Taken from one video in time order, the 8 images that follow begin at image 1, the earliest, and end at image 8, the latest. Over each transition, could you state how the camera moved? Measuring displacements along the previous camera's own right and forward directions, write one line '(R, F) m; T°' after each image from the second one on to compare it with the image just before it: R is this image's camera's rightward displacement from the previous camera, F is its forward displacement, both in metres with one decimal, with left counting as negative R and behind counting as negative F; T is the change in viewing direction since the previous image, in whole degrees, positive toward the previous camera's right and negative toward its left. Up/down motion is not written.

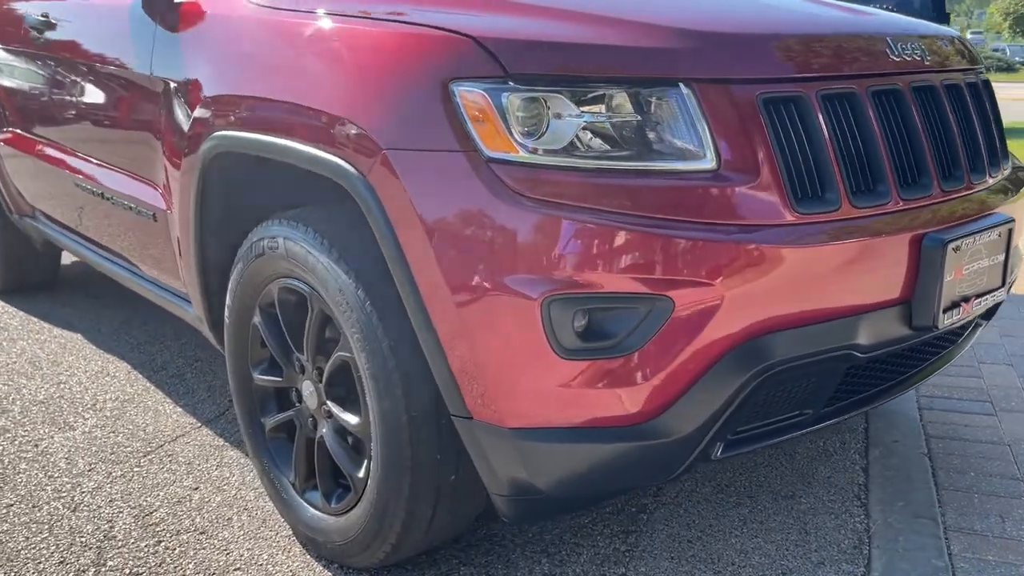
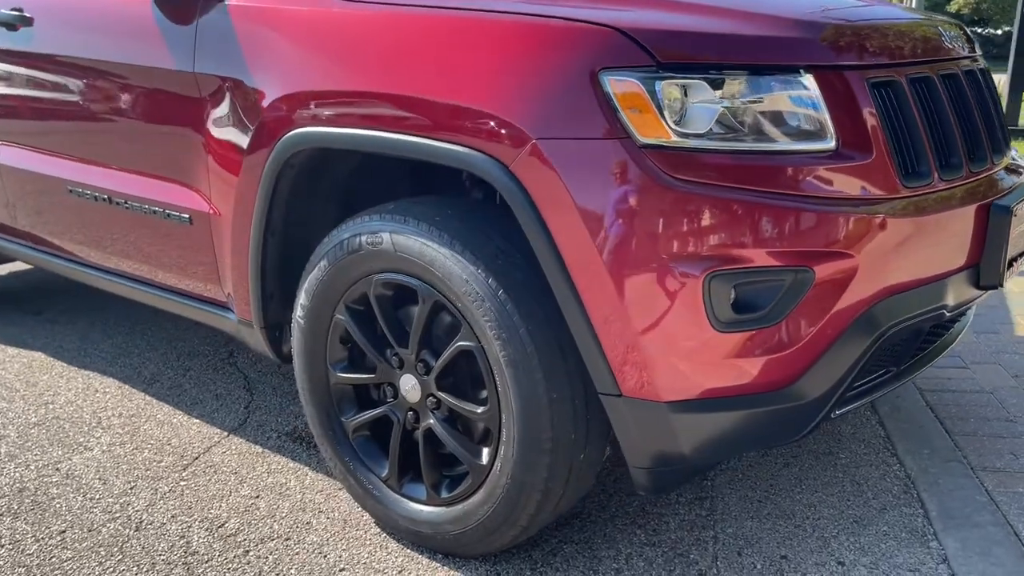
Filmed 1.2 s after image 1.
(-0.6, 0.0) m; +9°
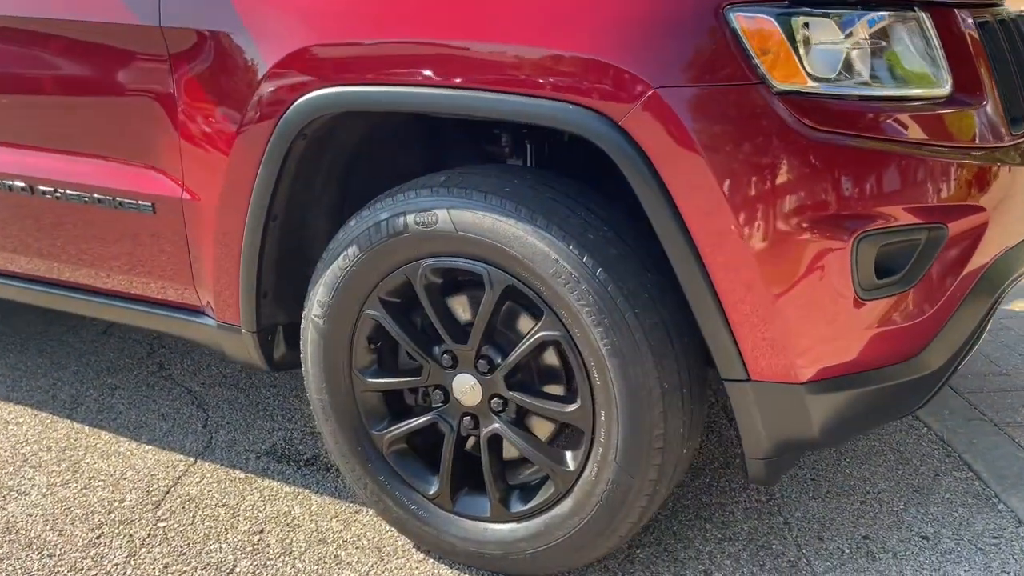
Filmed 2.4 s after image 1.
(-0.5, +0.3) m; +10°
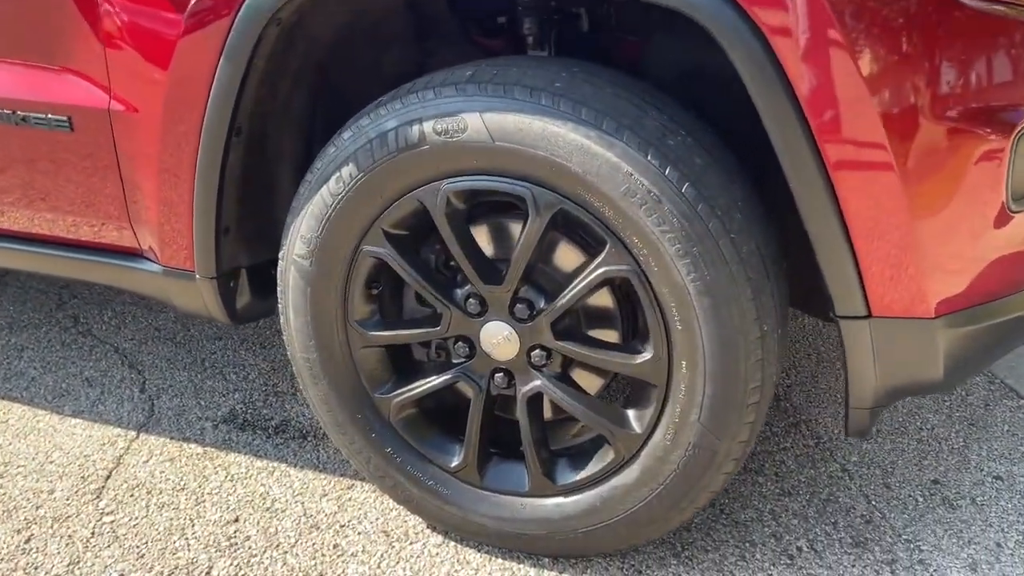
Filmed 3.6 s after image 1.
(-0.2, +0.4) m; +6°
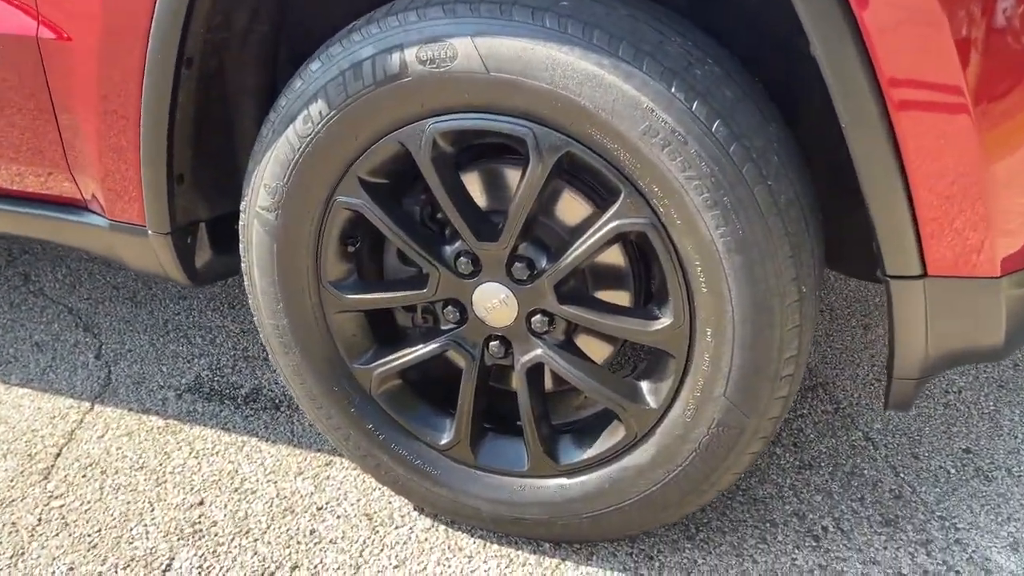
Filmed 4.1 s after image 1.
(0.0, +0.2) m; +1°
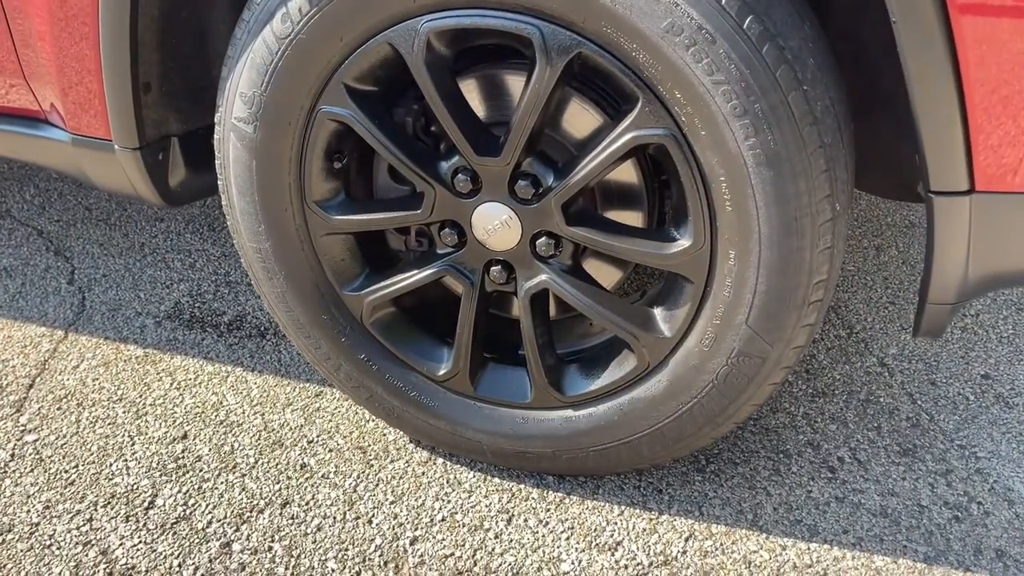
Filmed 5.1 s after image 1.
(0.0, +0.1) m; +1°
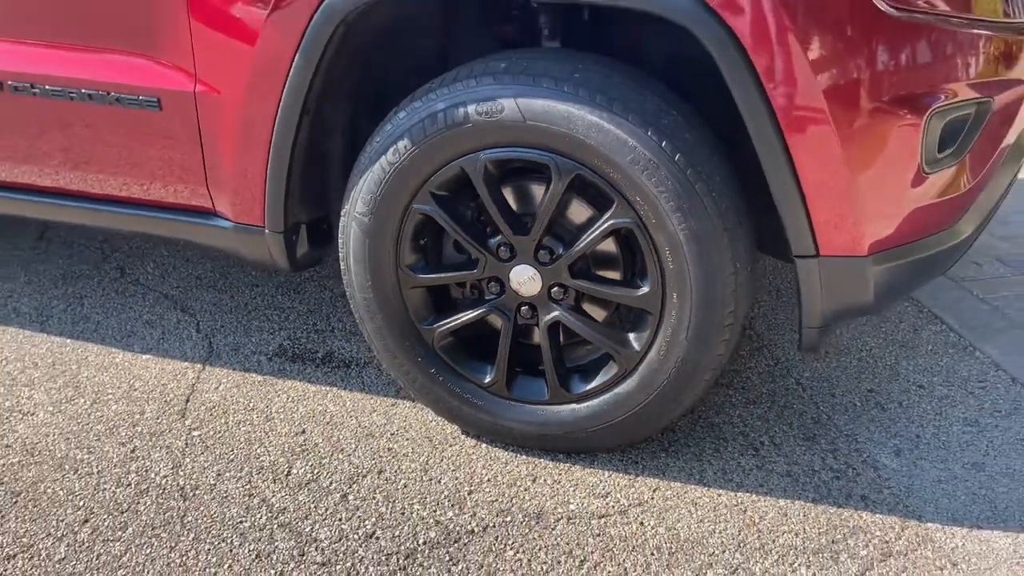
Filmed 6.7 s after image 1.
(-0.1, -0.7) m; 0°
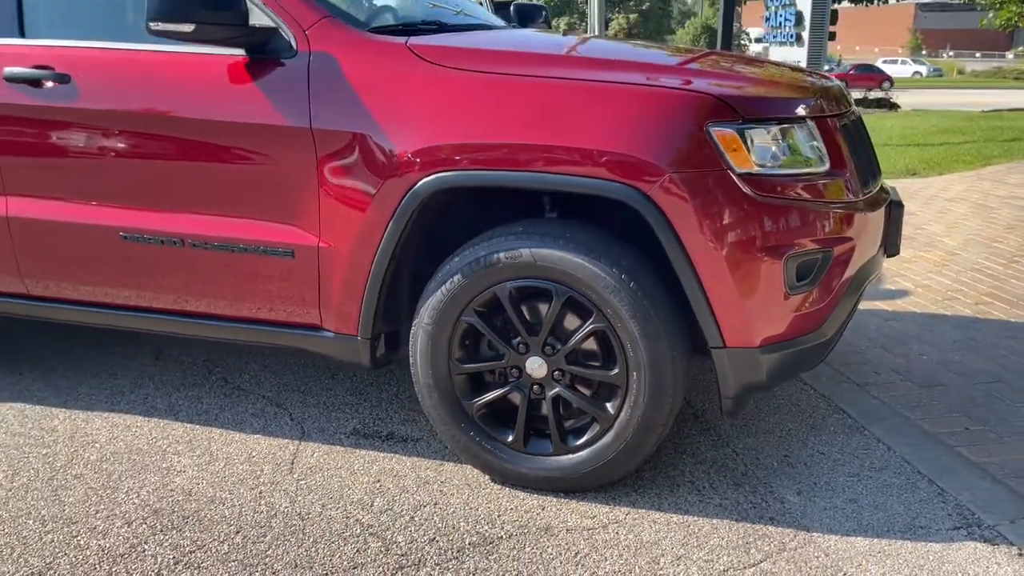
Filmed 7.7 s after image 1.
(0.0, -0.9) m; 0°
